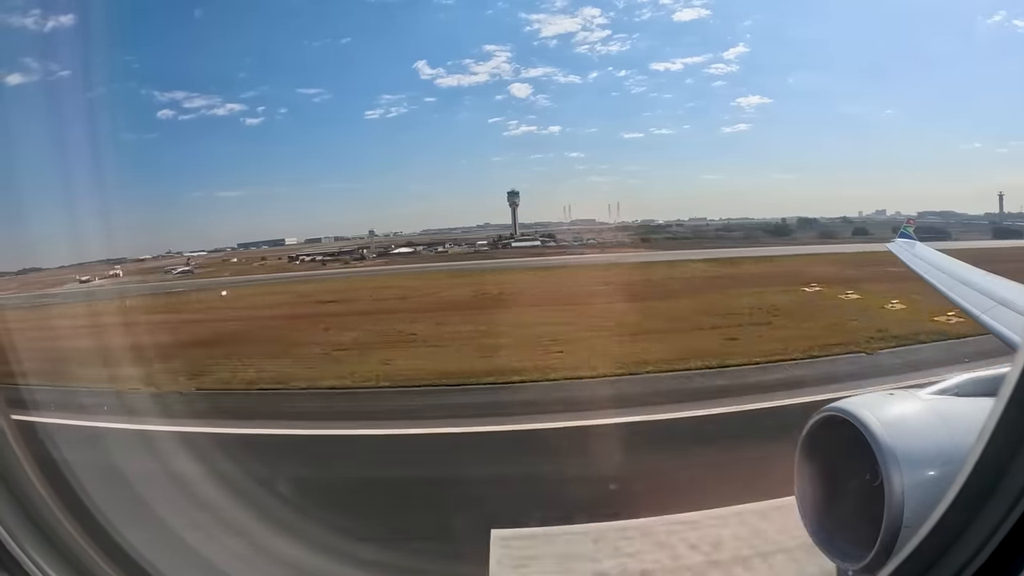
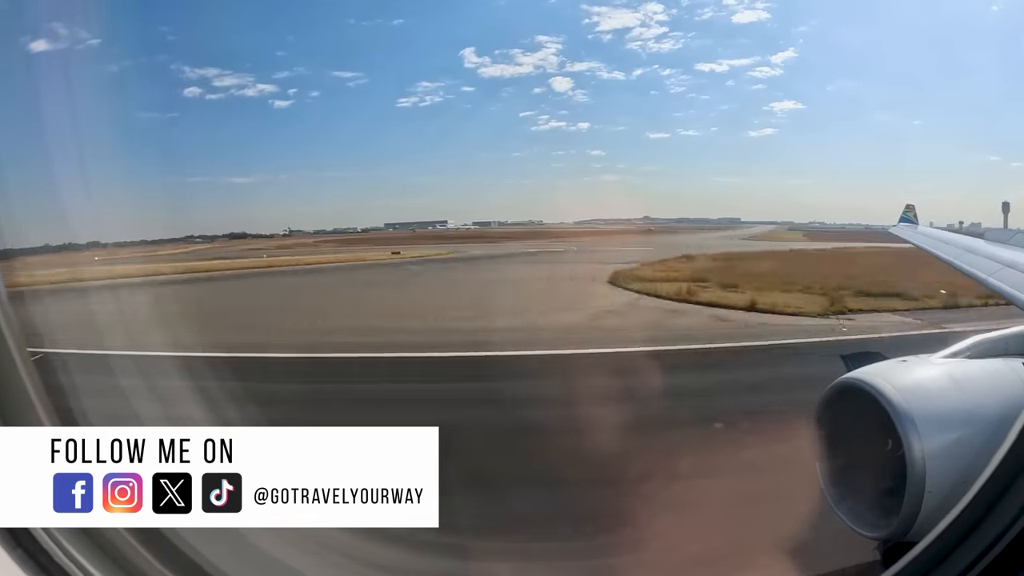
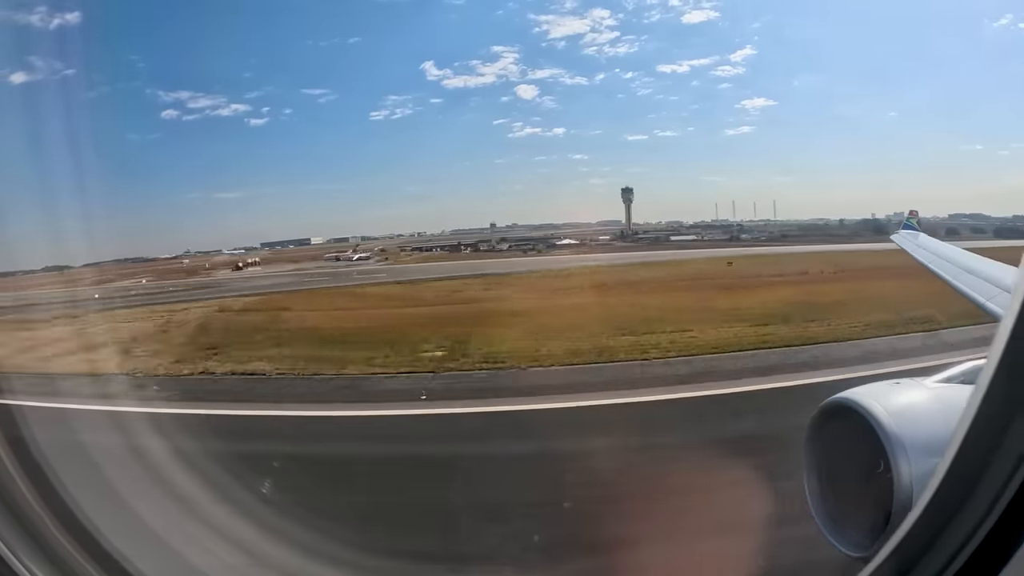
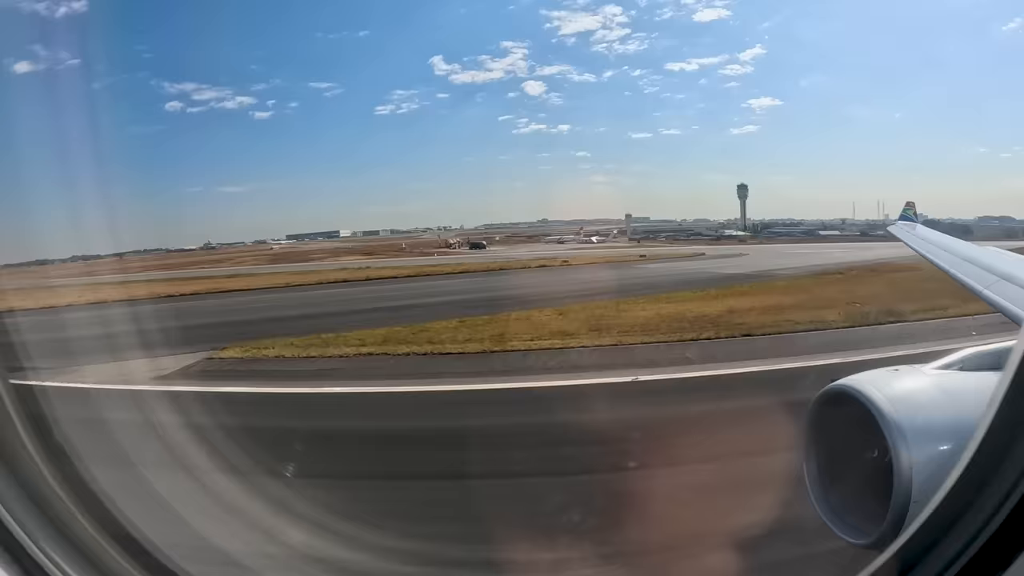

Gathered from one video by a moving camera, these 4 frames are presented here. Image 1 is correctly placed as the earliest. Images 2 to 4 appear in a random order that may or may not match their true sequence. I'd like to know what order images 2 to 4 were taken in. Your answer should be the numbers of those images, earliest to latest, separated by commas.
3, 4, 2
